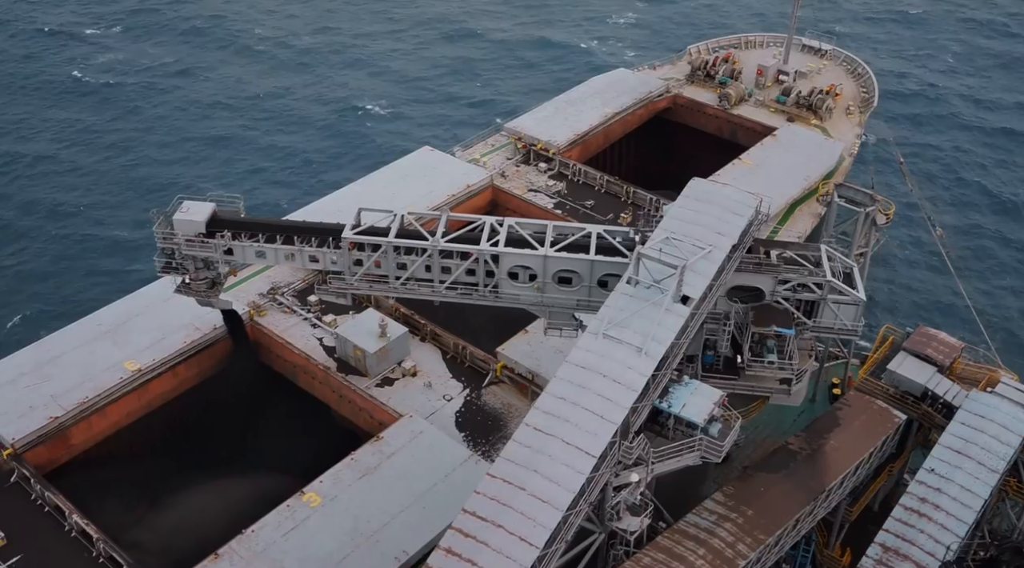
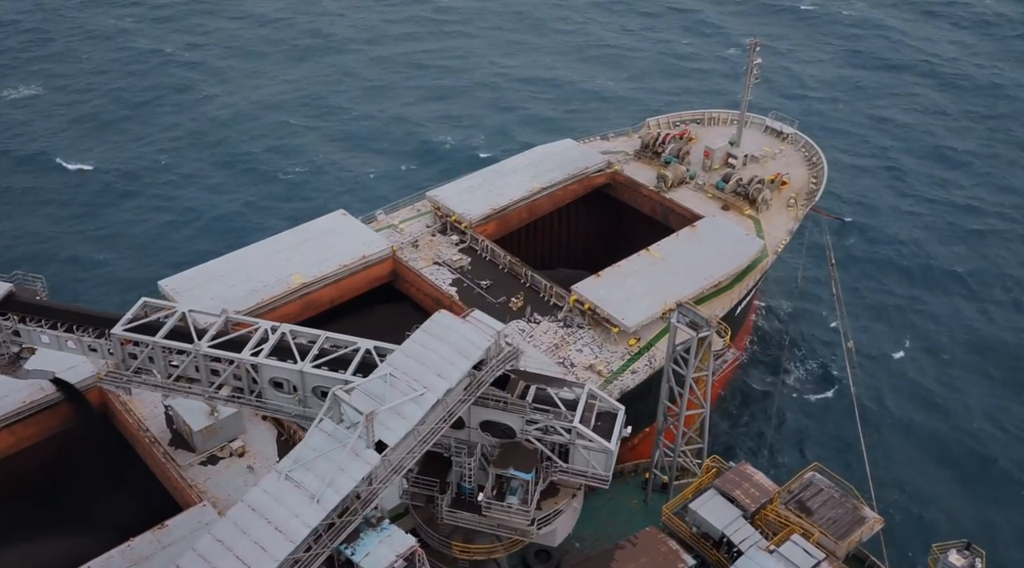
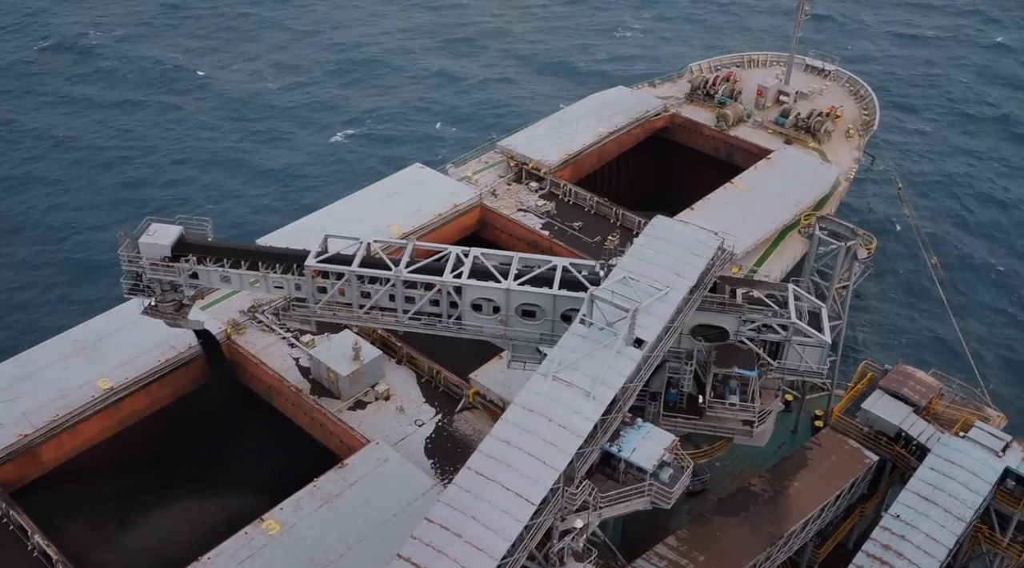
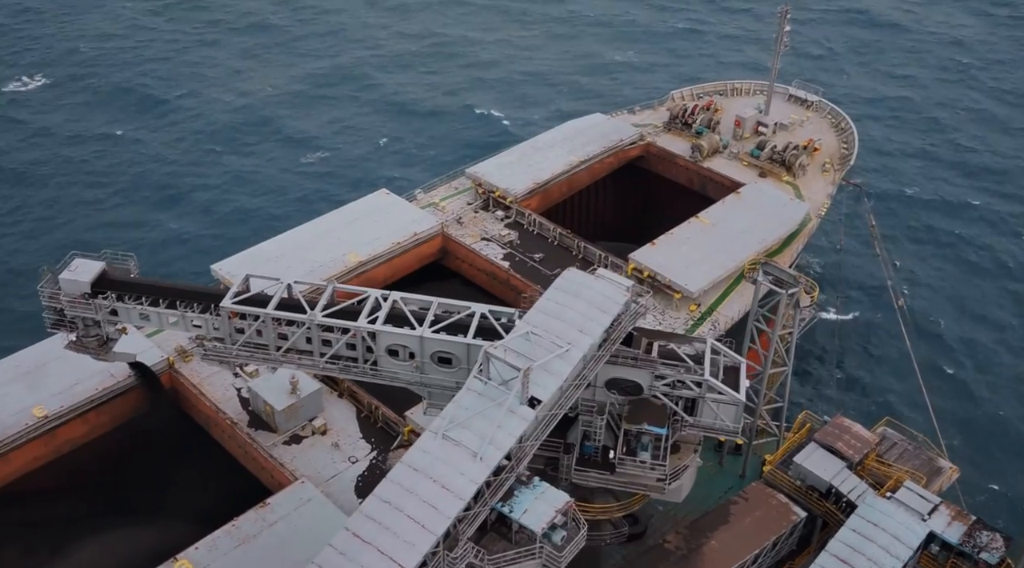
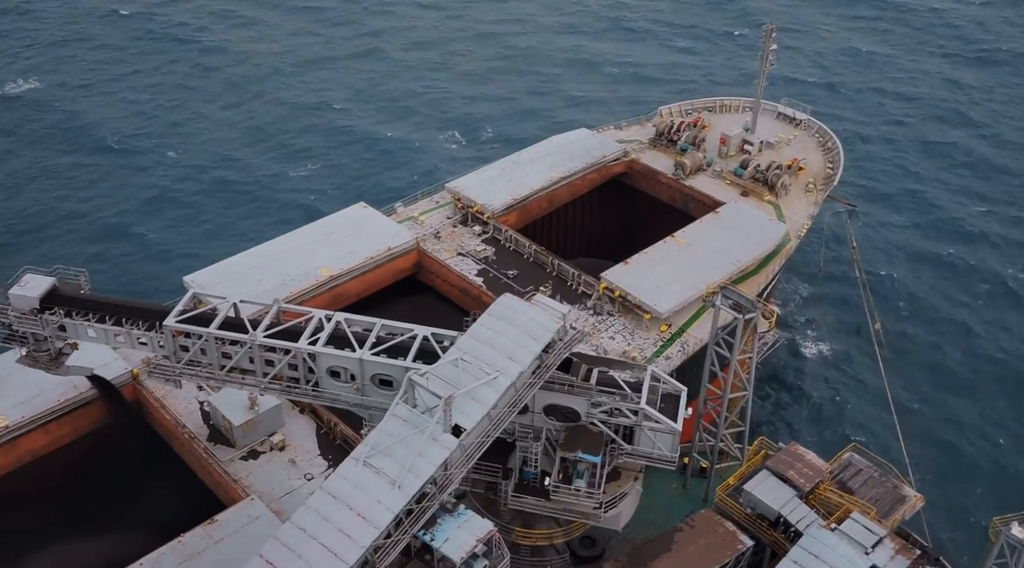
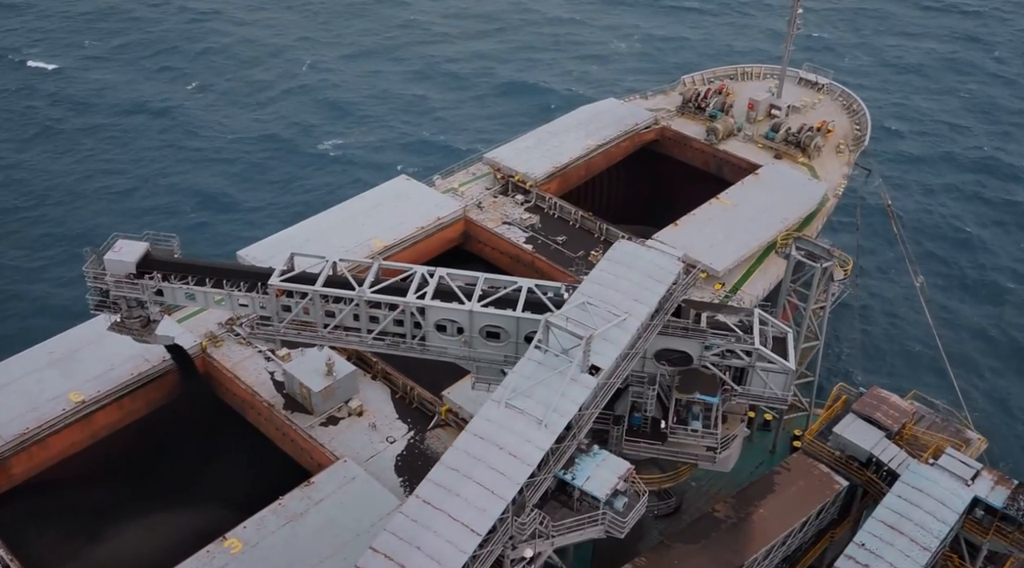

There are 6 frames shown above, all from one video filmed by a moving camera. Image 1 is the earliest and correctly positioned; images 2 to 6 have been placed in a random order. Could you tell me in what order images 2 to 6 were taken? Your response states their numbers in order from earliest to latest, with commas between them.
3, 6, 4, 5, 2
